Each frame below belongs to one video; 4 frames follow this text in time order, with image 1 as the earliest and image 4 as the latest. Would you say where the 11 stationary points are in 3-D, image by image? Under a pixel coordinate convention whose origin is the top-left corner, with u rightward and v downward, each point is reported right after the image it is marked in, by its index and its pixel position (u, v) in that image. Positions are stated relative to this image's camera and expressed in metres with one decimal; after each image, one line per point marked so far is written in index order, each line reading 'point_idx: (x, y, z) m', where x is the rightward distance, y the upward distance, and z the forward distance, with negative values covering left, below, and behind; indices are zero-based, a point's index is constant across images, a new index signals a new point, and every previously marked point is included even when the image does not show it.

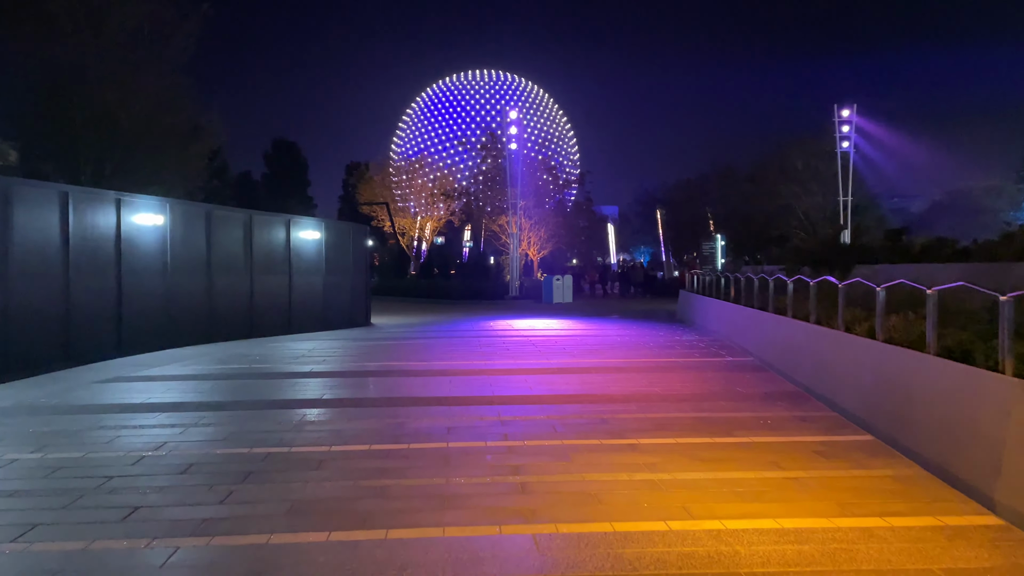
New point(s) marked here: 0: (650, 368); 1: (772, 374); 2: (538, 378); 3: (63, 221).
0: (+2.2, -1.3, +12.5) m
1: (+3.8, -1.3, +11.7) m
2: (+0.4, -1.3, +11.8) m
3: (-7.5, +1.1, +13.1) m
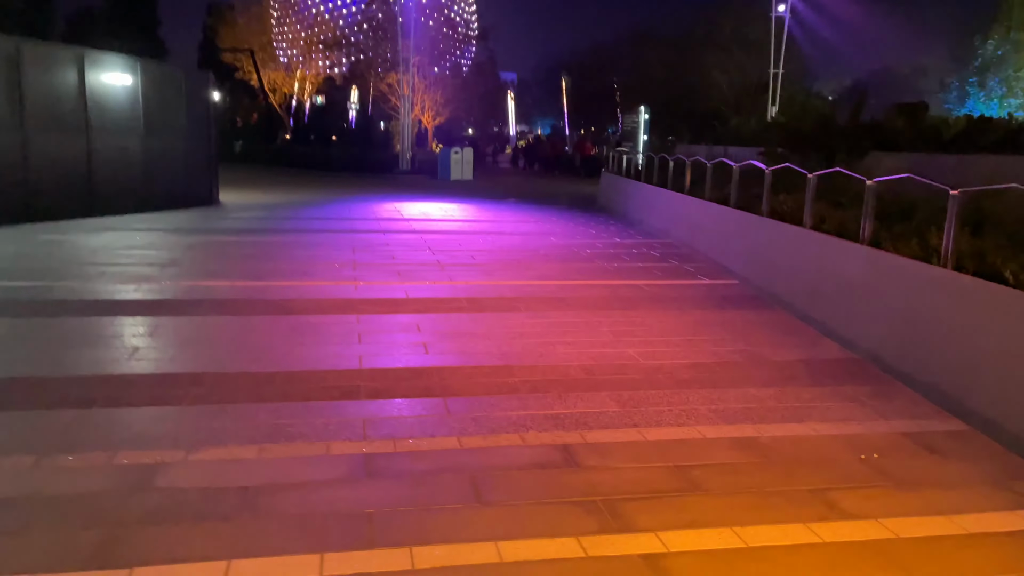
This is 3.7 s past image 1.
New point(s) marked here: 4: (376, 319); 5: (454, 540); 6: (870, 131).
0: (+1.0, -0.1, +8.3) m
1: (+2.7, -0.3, +7.8) m
2: (-0.7, -0.3, +7.4) m
3: (-8.6, +2.4, +7.3) m
4: (-1.3, -0.3, +7.4) m
5: (-0.3, -1.1, +3.6) m
6: (+5.4, +2.4, +12.2) m
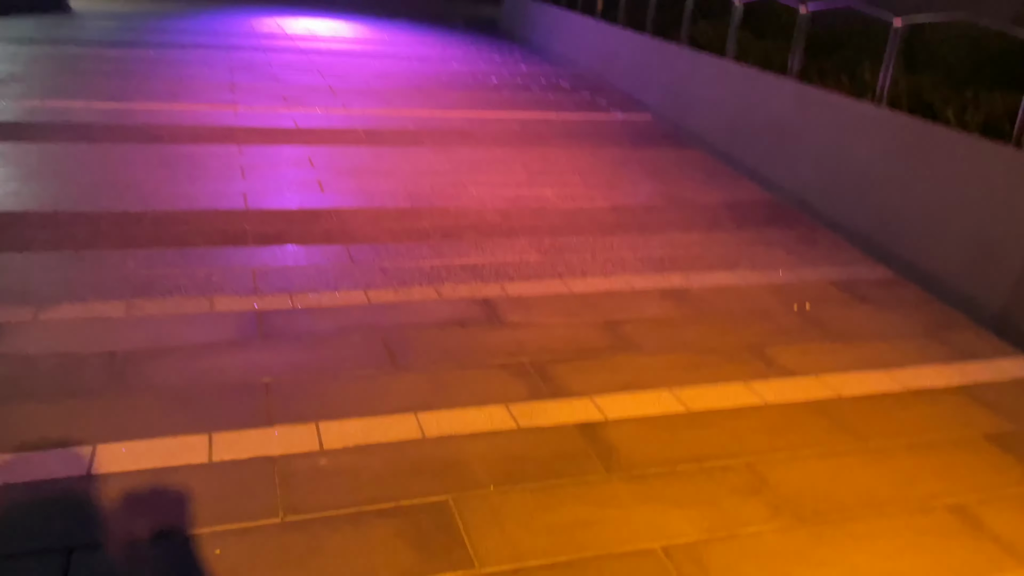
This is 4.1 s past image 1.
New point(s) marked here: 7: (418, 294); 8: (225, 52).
0: (+0.1, +1.5, +7.7) m
1: (+1.9, +1.2, +7.4) m
2: (-1.5, +1.1, +6.6) m
3: (-9.2, +3.7, +4.8) m
4: (-2.1, +1.1, +6.5) m
5: (-0.6, -0.5, +3.1) m
6: (+4.0, +4.8, +11.5) m
7: (-0.5, 0.0, +4.2) m
8: (-4.2, +3.5, +11.7) m
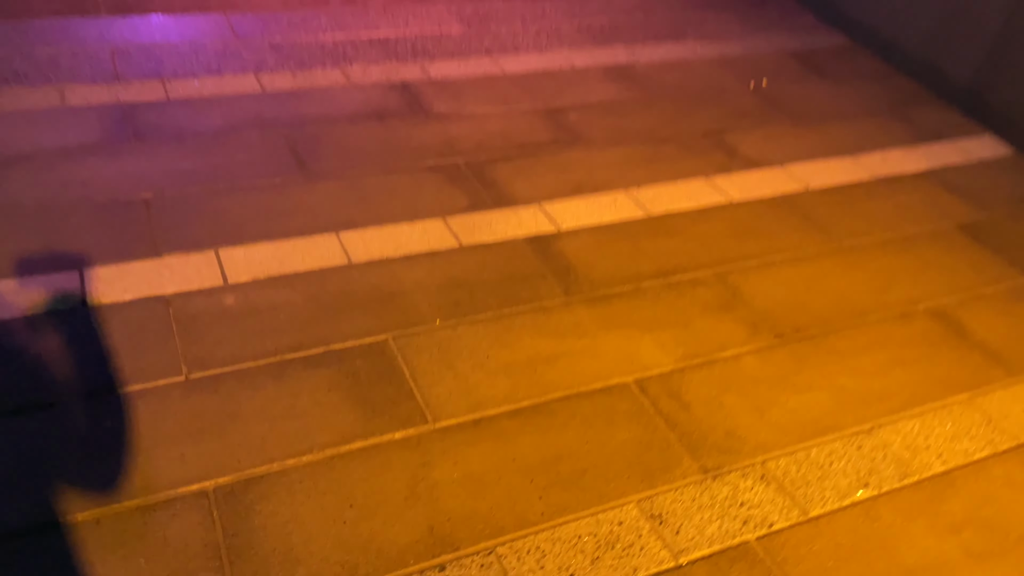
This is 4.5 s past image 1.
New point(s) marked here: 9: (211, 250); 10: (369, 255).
0: (-0.7, +3.4, +6.5) m
1: (+1.1, +3.1, +6.5) m
2: (-2.1, +2.7, +5.3) m
3: (-9.6, +4.3, +2.0) m
4: (-2.7, +2.6, +5.2) m
5: (-0.8, +0.2, +2.6) m
6: (+2.7, +7.8, +9.6) m
7: (-0.8, +0.9, +3.5) m
8: (-5.5, +6.2, +9.2) m
9: (-1.0, +0.1, +2.5) m
10: (-0.5, +0.1, +2.5) m
